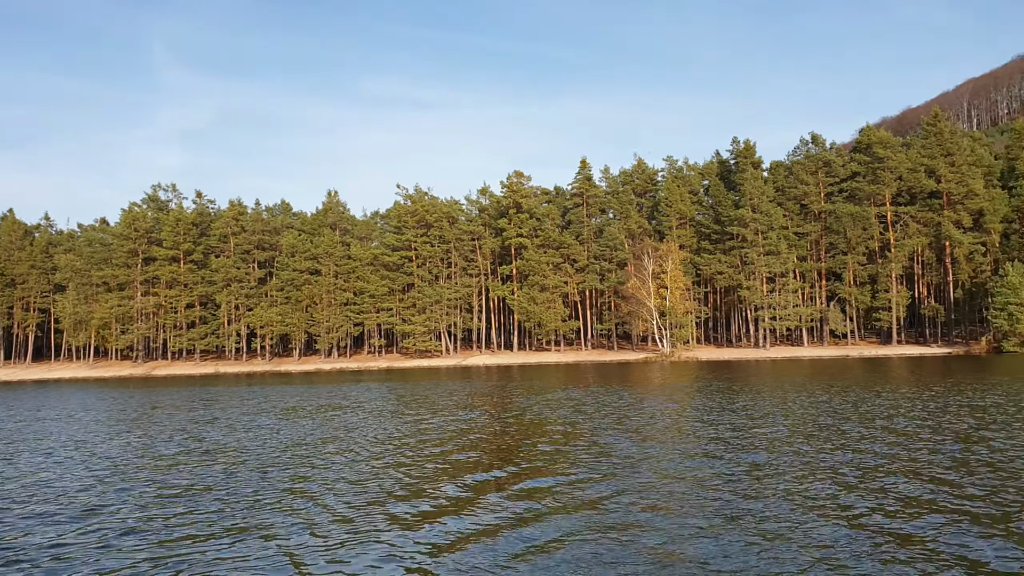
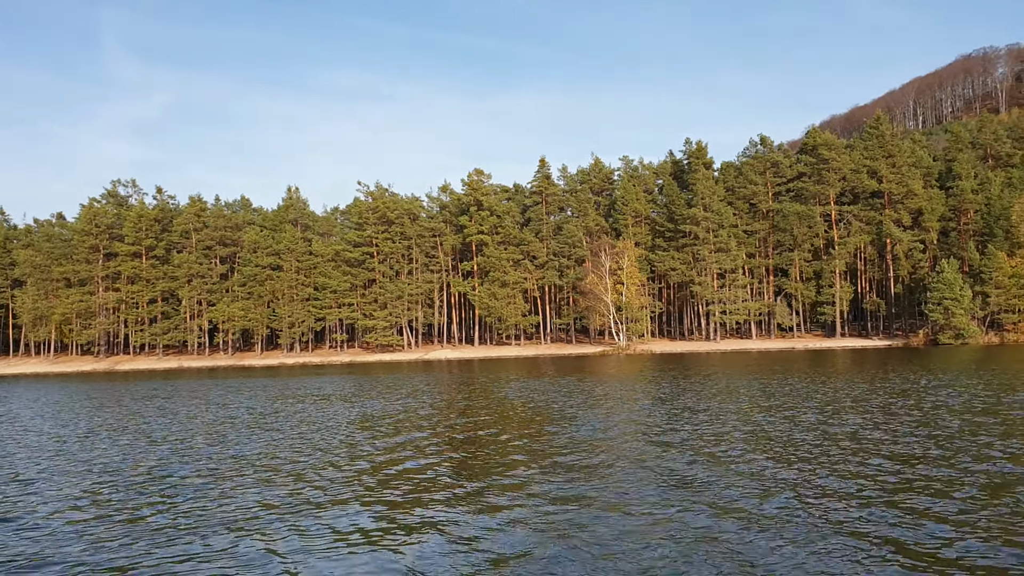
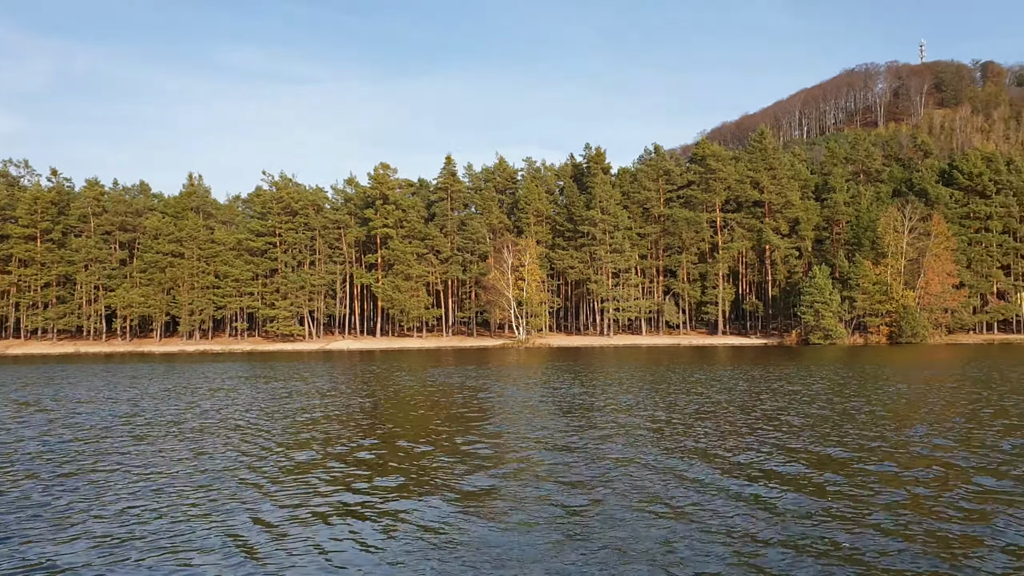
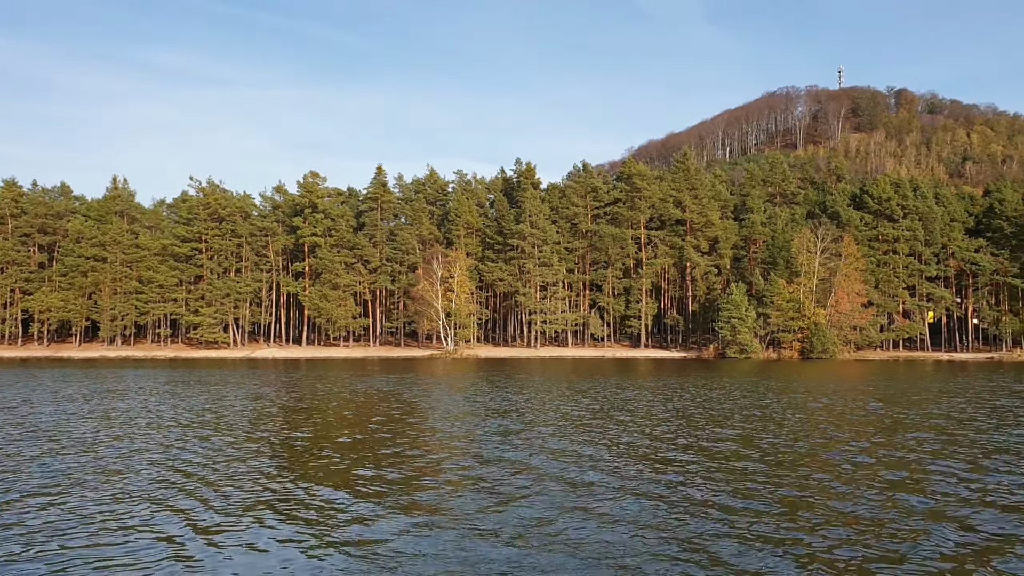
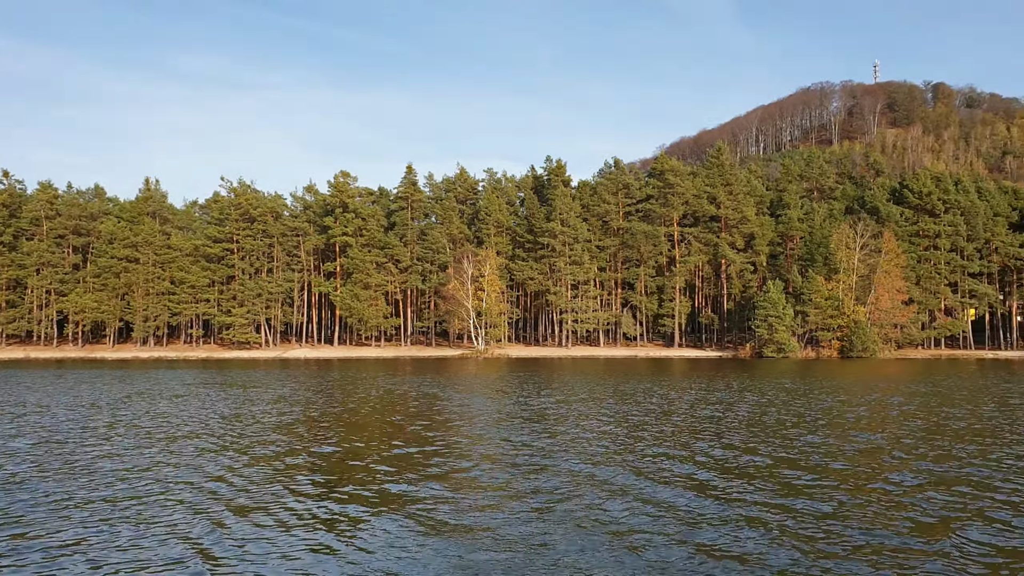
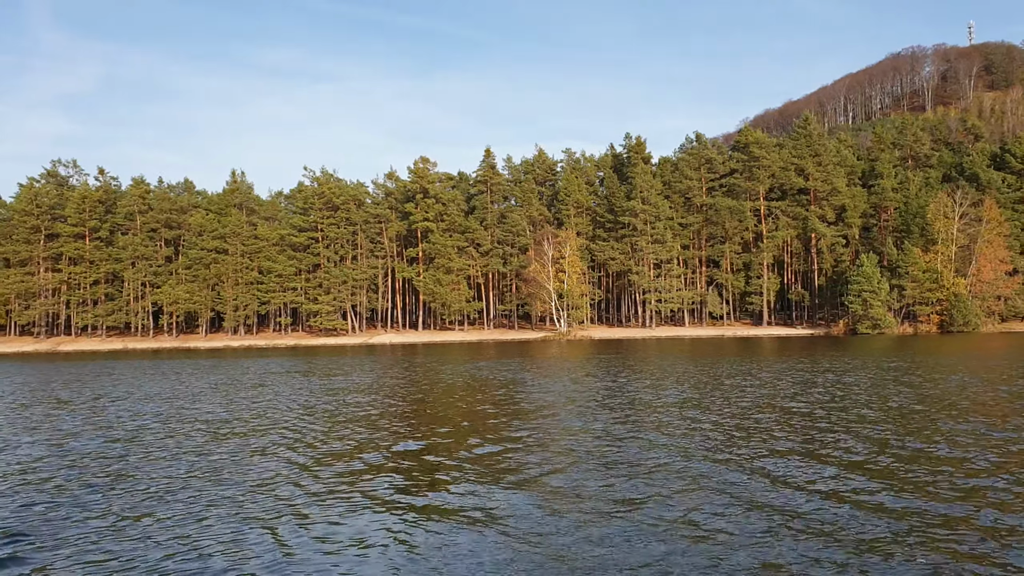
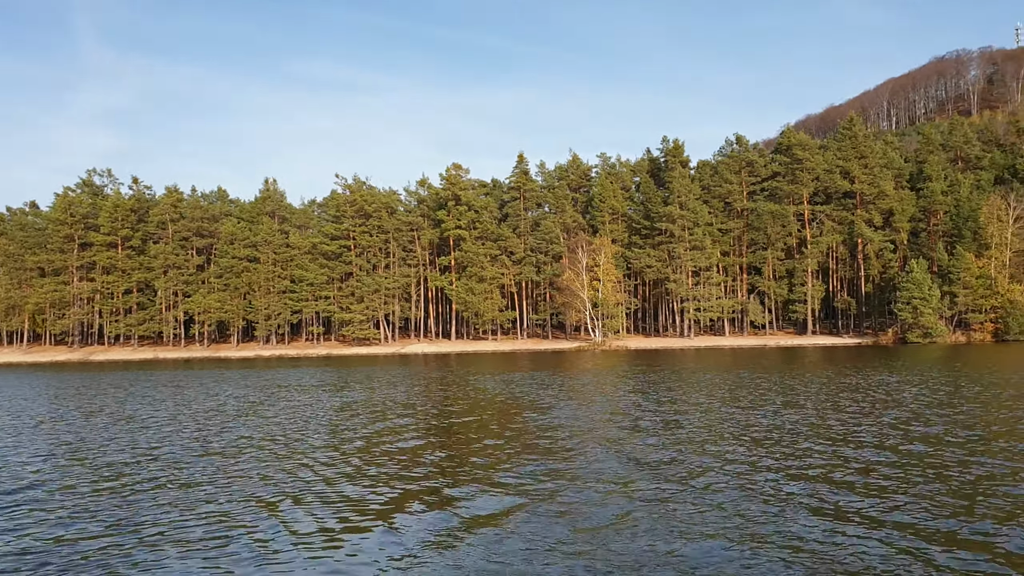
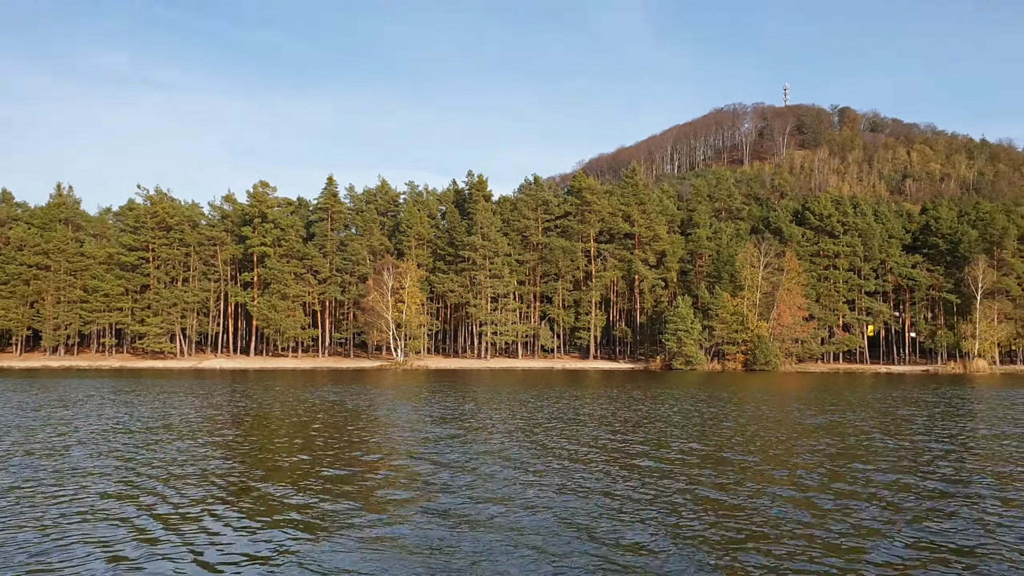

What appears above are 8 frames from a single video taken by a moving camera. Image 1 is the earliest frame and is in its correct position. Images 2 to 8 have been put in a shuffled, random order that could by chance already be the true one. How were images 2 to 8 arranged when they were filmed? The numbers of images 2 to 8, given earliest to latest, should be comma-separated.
2, 7, 6, 3, 5, 4, 8
